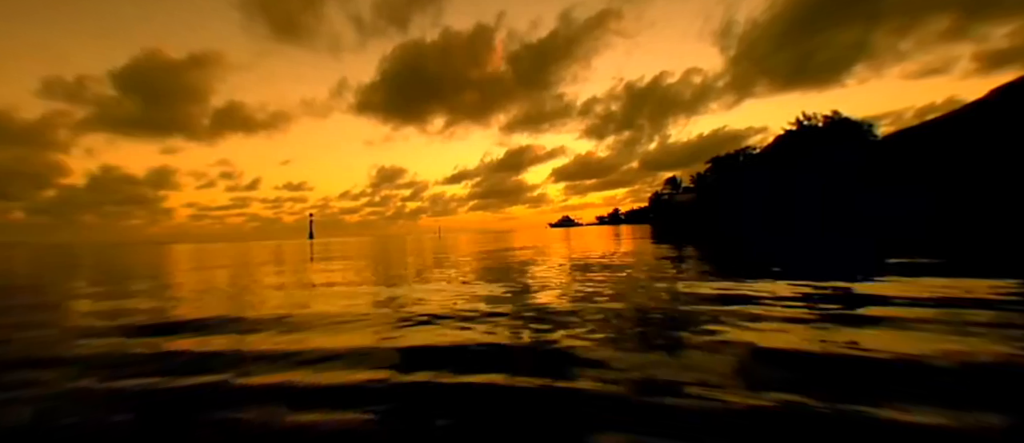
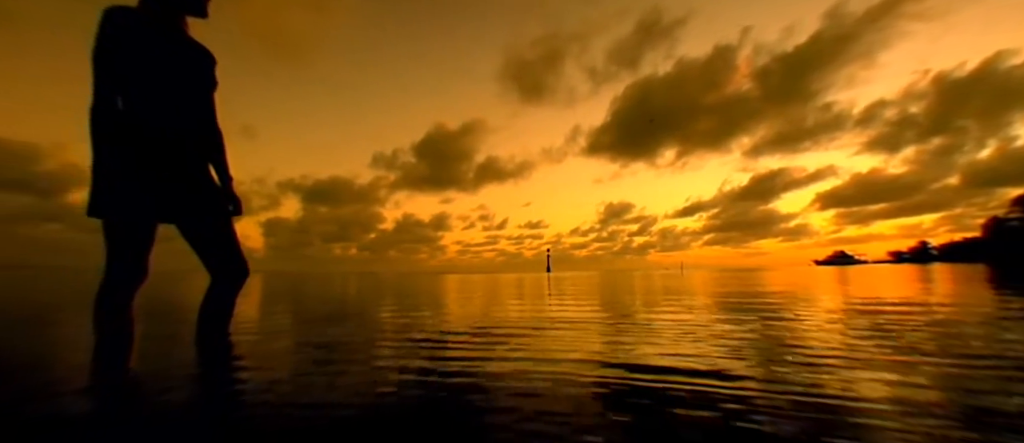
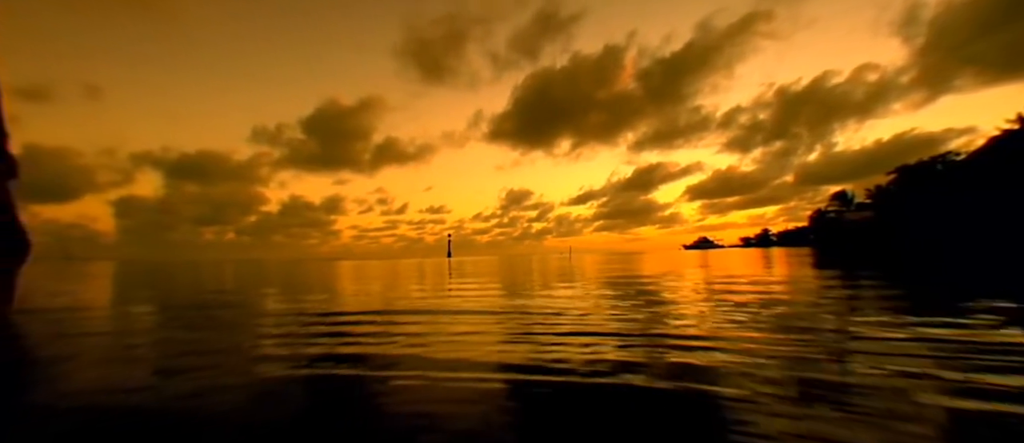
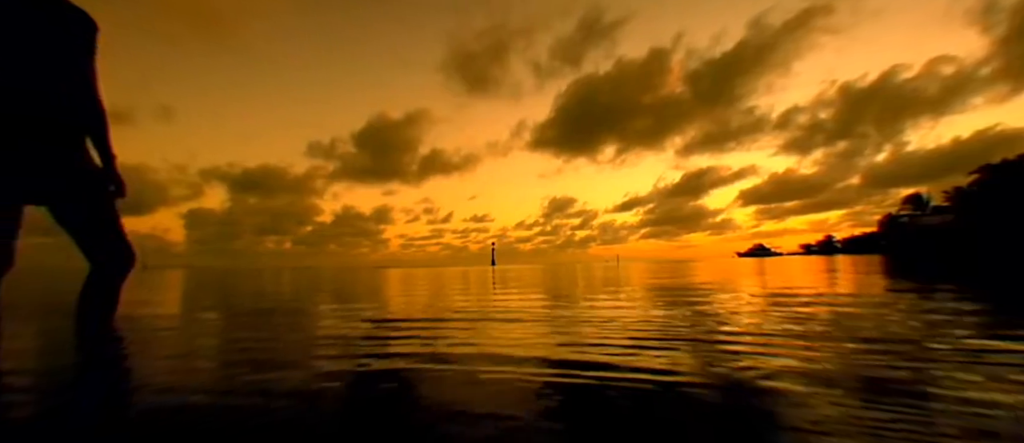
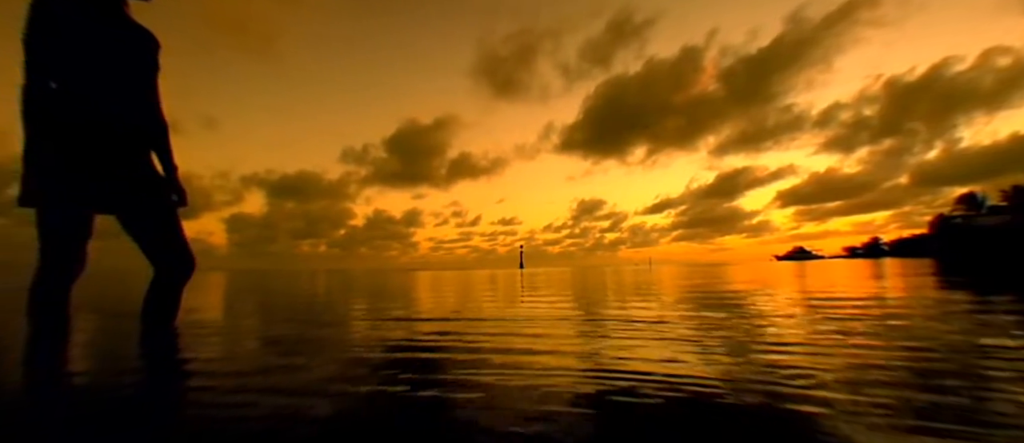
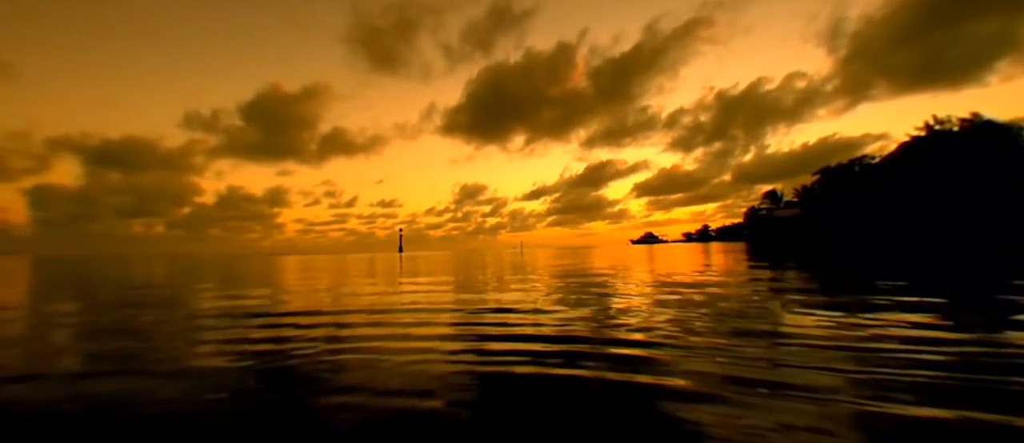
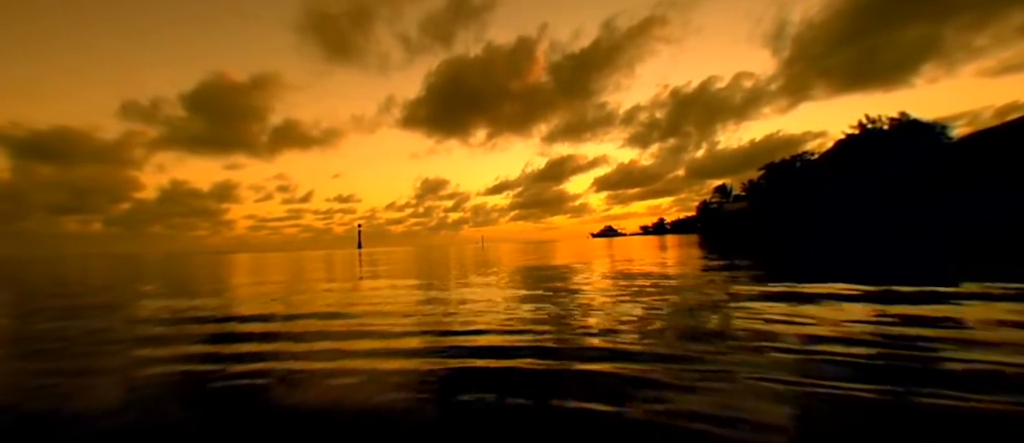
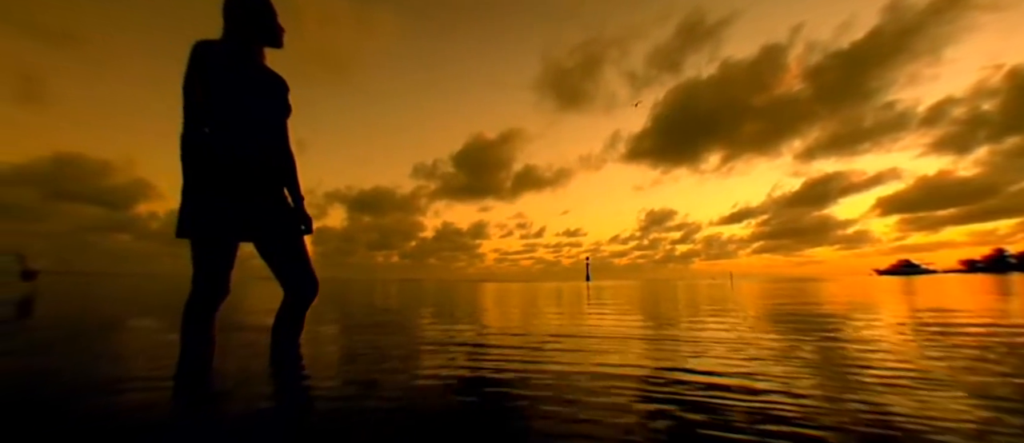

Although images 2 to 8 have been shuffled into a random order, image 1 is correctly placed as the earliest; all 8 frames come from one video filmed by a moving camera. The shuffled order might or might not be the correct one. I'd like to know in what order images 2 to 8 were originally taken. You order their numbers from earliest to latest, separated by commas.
7, 6, 3, 4, 5, 2, 8
